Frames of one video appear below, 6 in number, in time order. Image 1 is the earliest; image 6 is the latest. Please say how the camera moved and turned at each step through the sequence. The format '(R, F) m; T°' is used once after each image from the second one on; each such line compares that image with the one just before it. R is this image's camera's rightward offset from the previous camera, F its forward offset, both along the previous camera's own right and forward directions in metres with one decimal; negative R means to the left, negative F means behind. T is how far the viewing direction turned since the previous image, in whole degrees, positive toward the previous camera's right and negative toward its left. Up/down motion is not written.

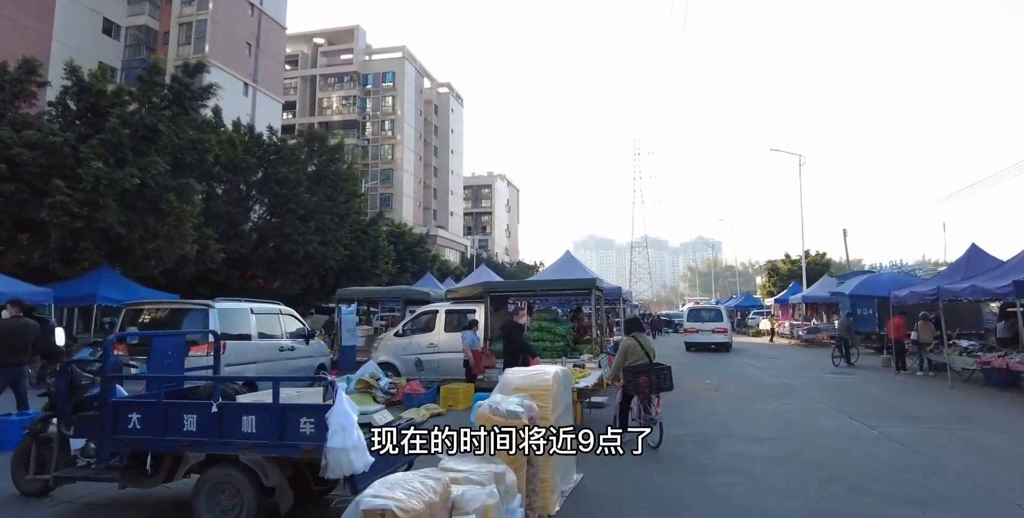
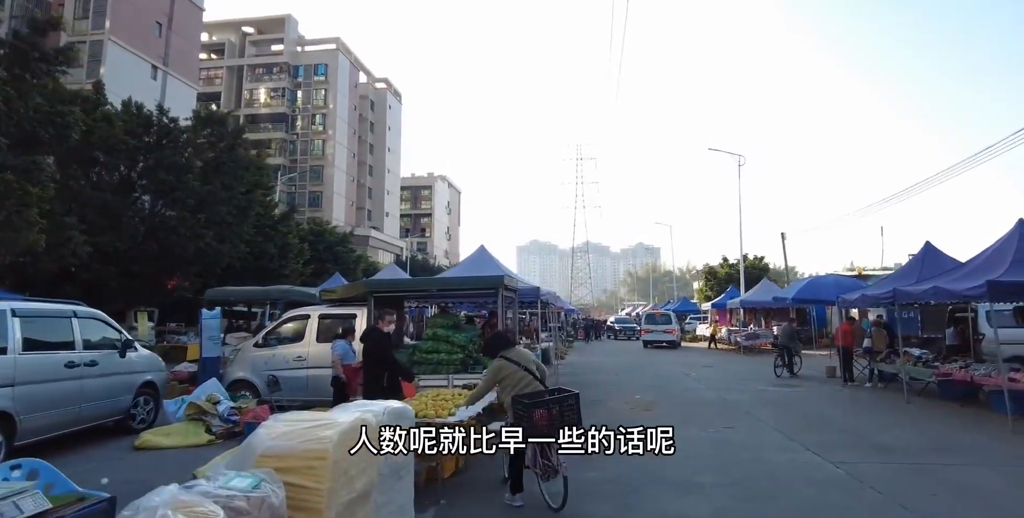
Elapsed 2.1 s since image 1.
(+0.9, +2.3) m; +5°
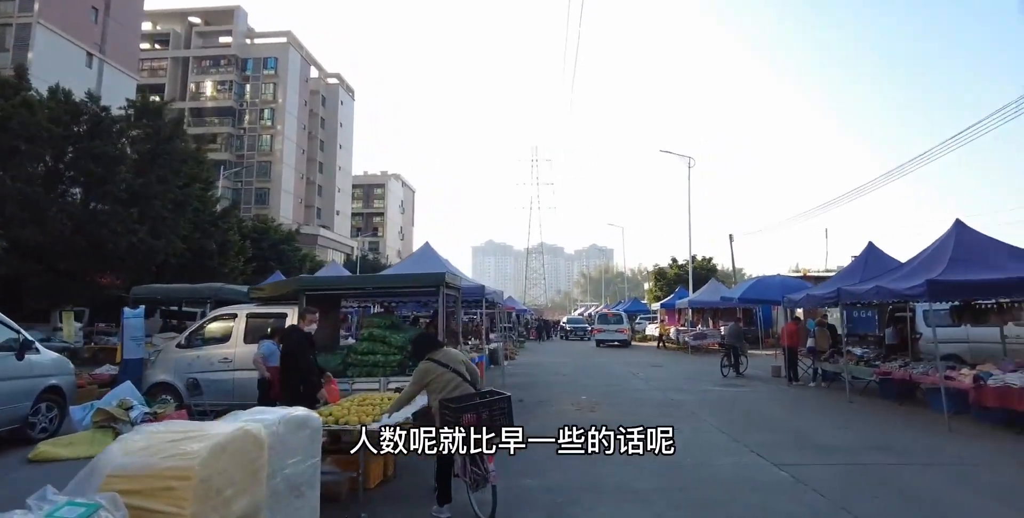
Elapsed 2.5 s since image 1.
(+0.2, +0.4) m; +4°
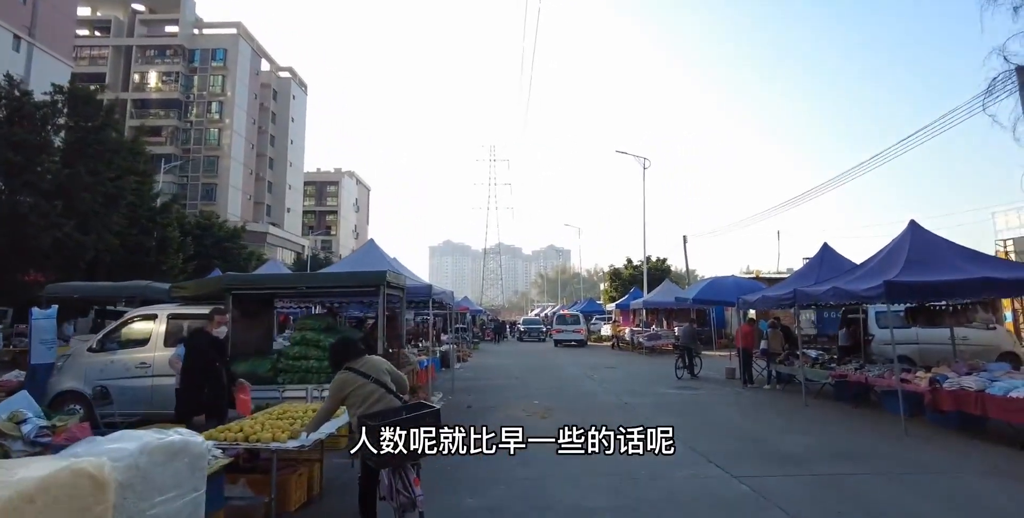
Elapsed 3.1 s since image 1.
(+0.1, +0.6) m; +4°
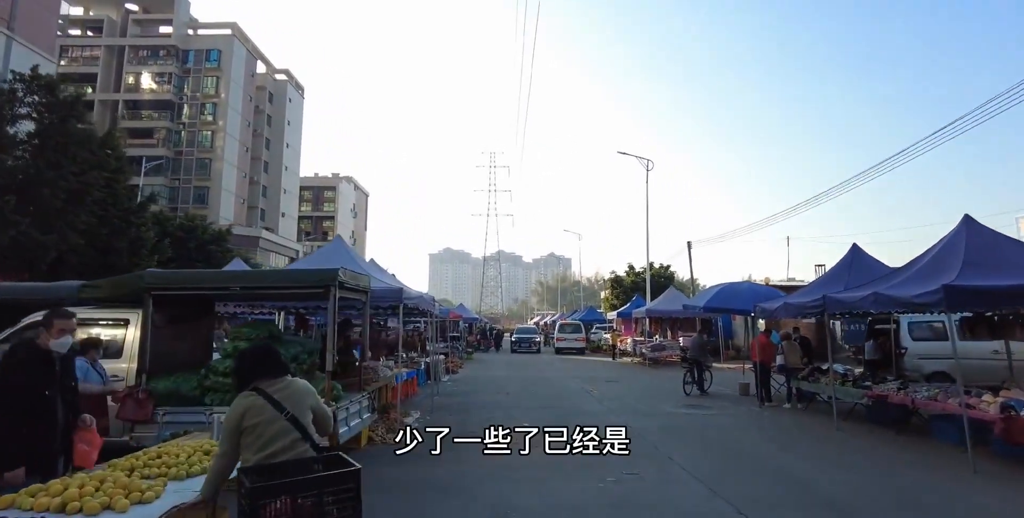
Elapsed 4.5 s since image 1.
(+0.2, +1.6) m; 0°
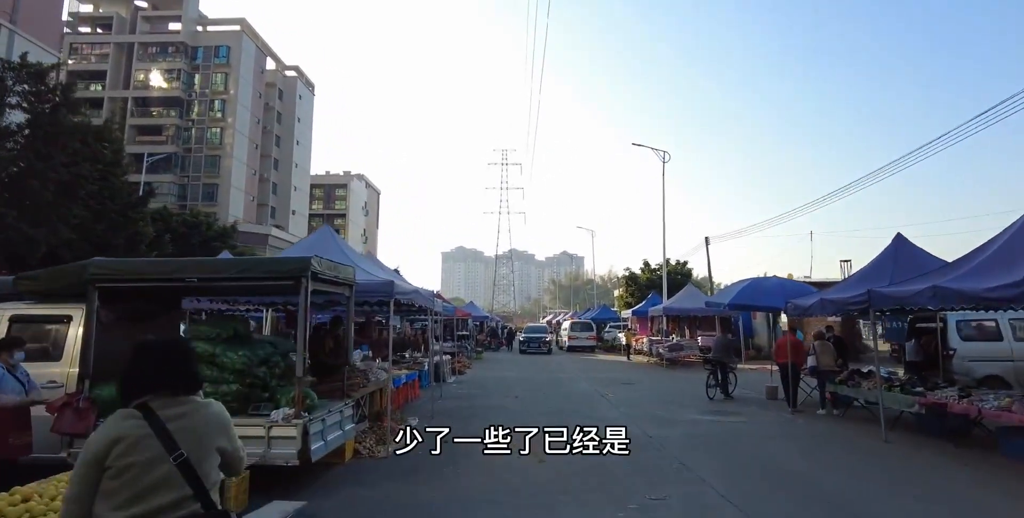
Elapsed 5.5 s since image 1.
(+0.1, +1.1) m; -1°
